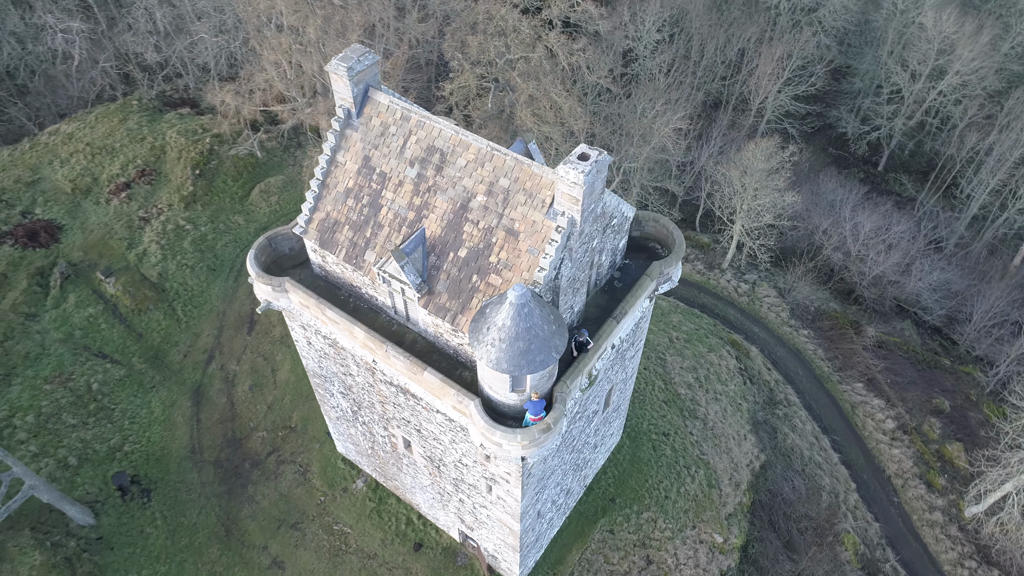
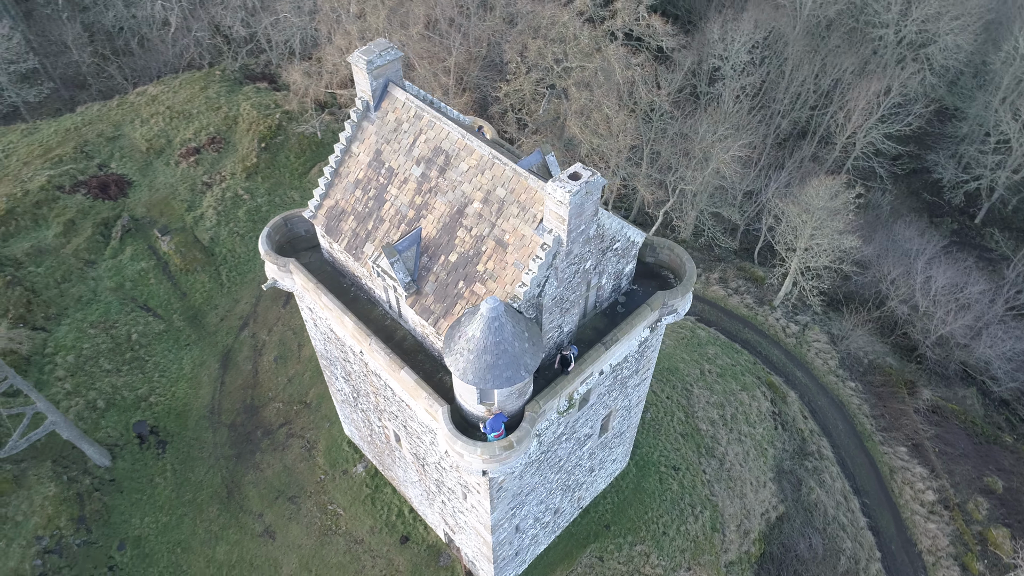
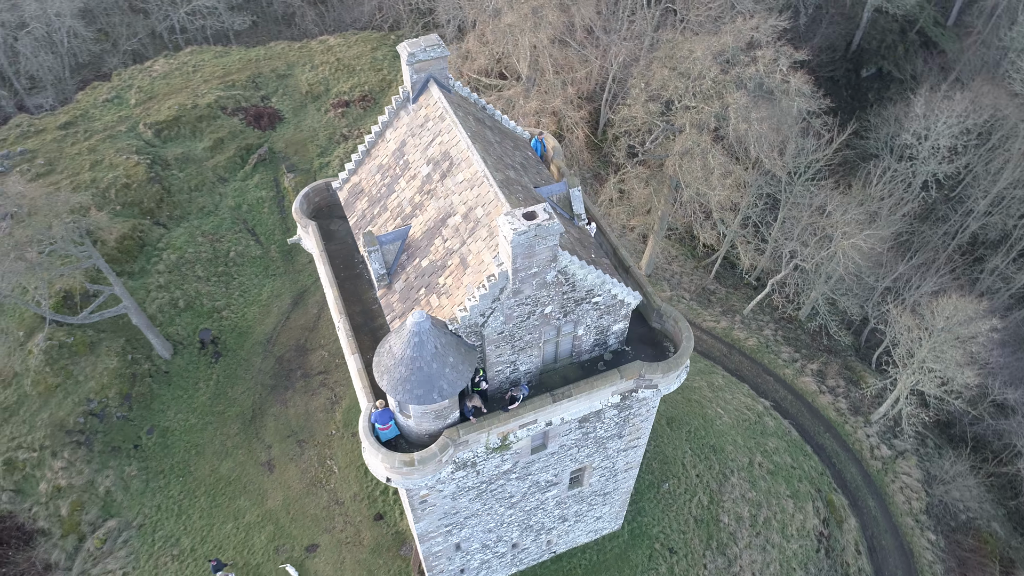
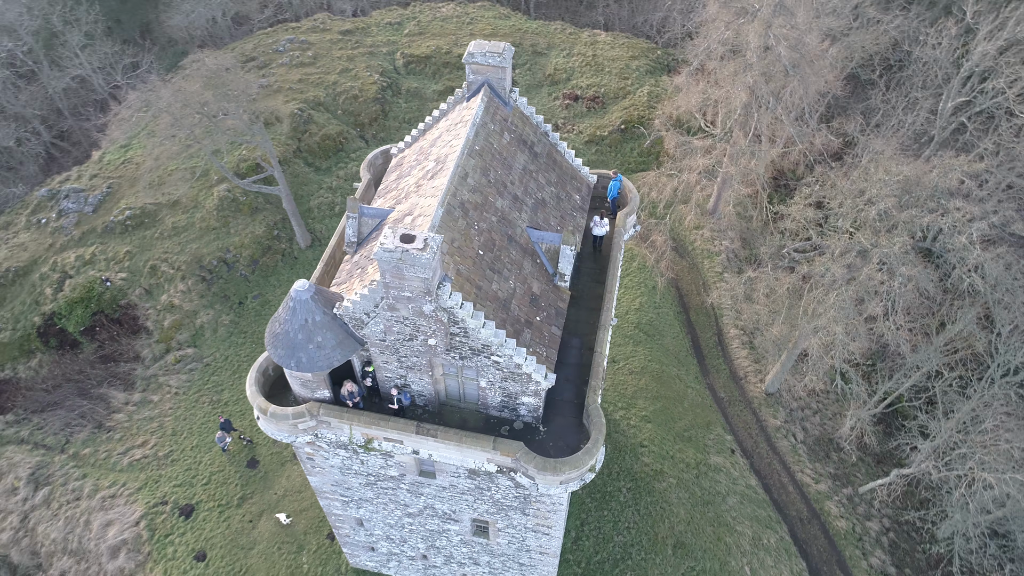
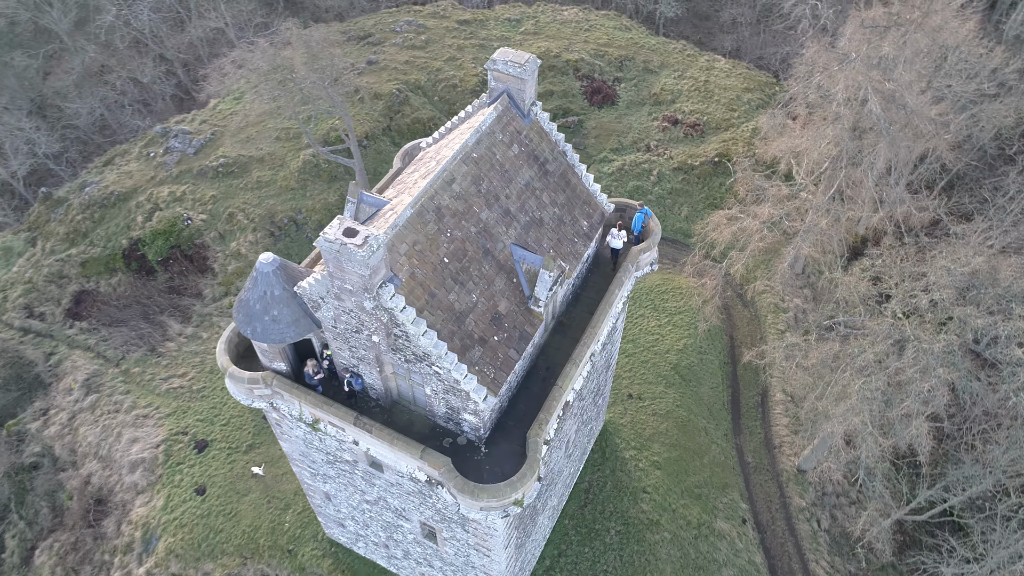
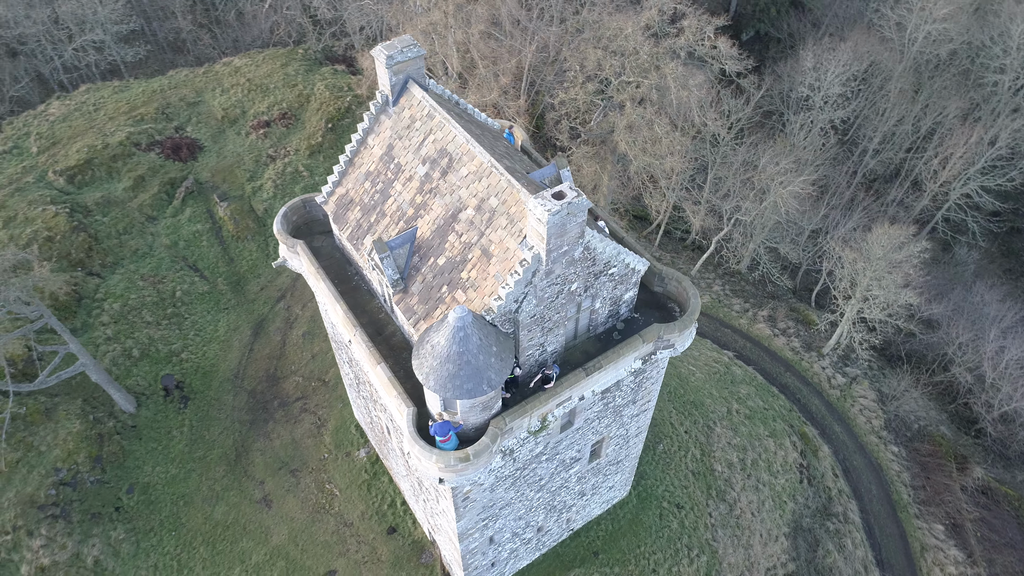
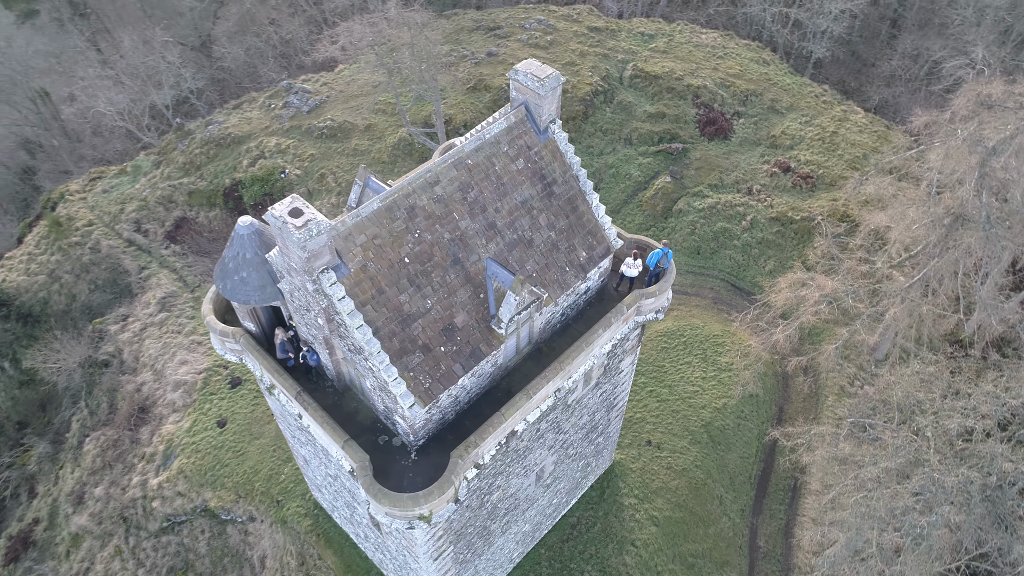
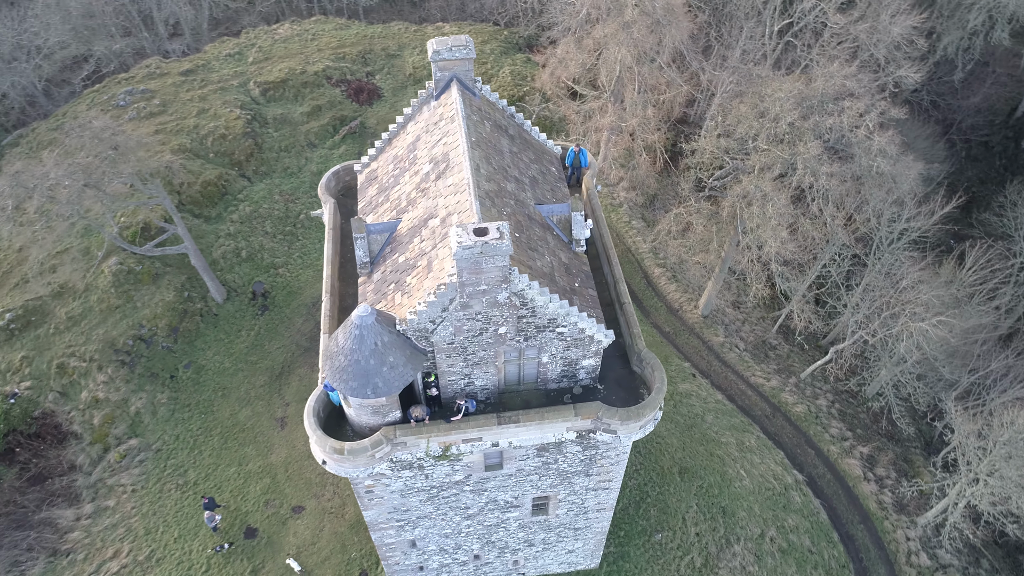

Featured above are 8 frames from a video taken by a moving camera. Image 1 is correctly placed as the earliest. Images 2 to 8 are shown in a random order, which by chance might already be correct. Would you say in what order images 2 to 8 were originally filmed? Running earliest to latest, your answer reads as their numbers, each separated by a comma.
2, 6, 3, 8, 4, 5, 7
